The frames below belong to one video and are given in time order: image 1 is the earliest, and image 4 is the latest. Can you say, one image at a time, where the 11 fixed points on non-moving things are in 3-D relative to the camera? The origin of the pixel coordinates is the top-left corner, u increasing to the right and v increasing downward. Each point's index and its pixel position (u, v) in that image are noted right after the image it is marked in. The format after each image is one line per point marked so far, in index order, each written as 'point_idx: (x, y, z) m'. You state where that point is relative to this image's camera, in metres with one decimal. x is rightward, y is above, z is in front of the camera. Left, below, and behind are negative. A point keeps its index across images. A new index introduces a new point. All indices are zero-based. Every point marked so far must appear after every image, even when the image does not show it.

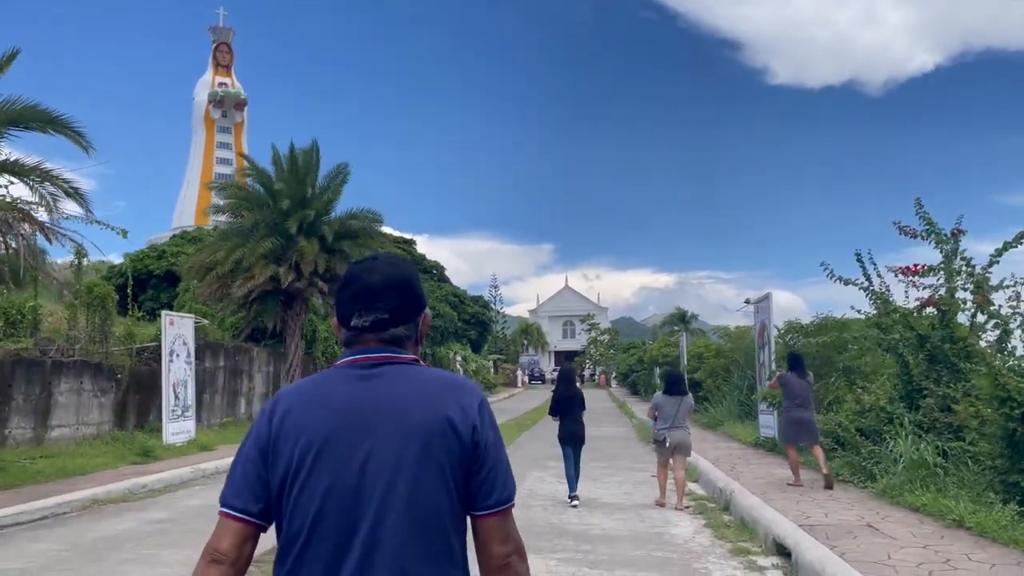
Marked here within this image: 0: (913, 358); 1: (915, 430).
0: (+5.5, -1.0, +12.1) m
1: (+5.3, -1.8, +11.3) m
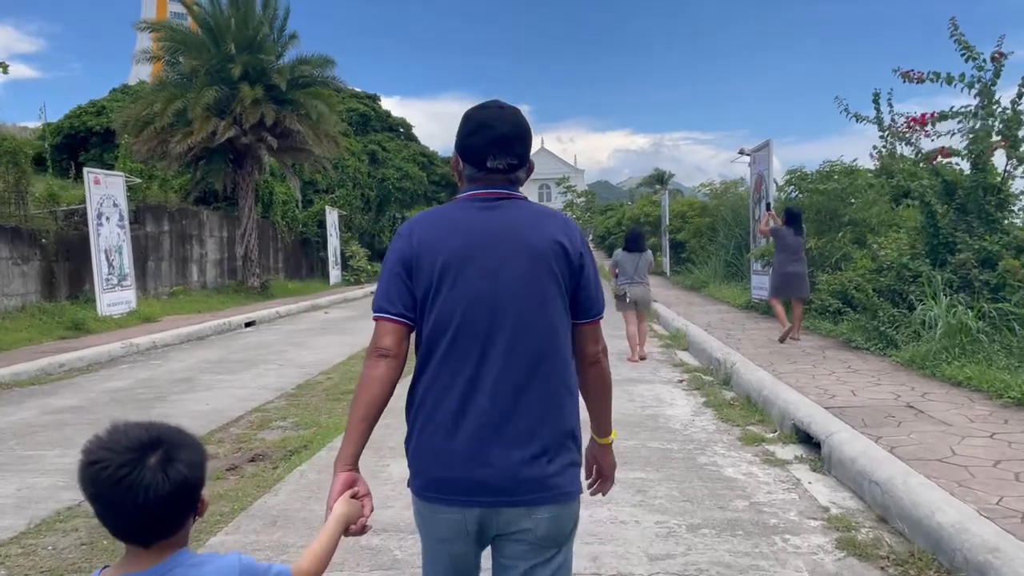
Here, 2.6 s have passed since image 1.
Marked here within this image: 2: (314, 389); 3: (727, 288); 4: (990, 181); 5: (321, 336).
0: (+5.1, +0.9, +10.5) m
1: (+4.9, 0.0, +9.8) m
2: (-2.2, -1.1, +9.5) m
3: (+4.9, 0.0, +19.9) m
4: (+5.6, +1.2, +10.1) m
5: (-3.3, -0.8, +15.0) m
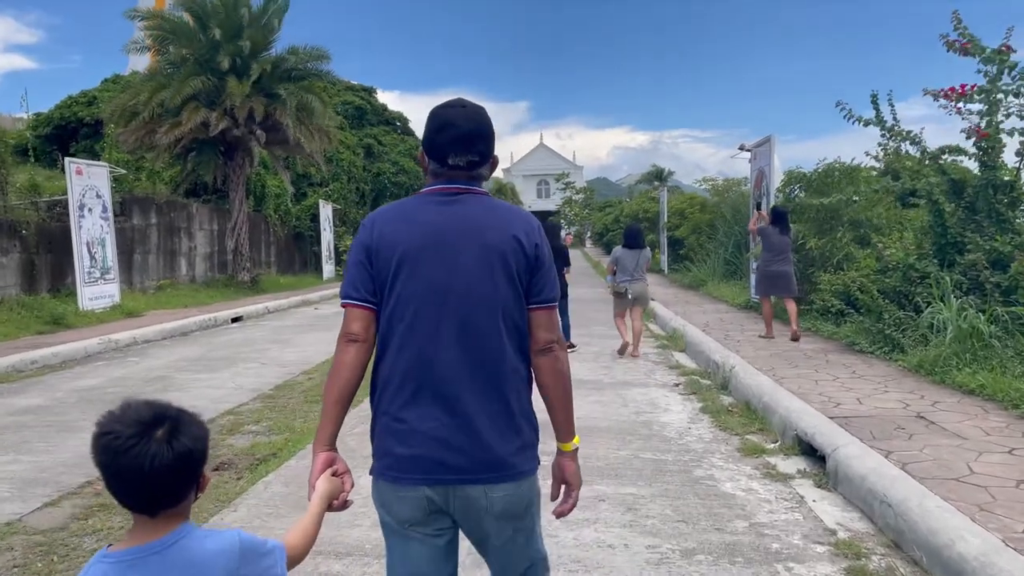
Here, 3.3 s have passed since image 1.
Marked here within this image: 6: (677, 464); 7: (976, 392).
0: (+5.0, +0.9, +10.0) m
1: (+4.8, 0.0, +9.4) m
2: (-2.3, -1.1, +9.0) m
3: (+4.8, 0.0, +19.4) m
4: (+5.5, +1.2, +9.7) m
5: (-3.4, -0.7, +14.6) m
6: (+1.2, -1.2, +6.1) m
7: (+3.8, -0.8, +7.1) m
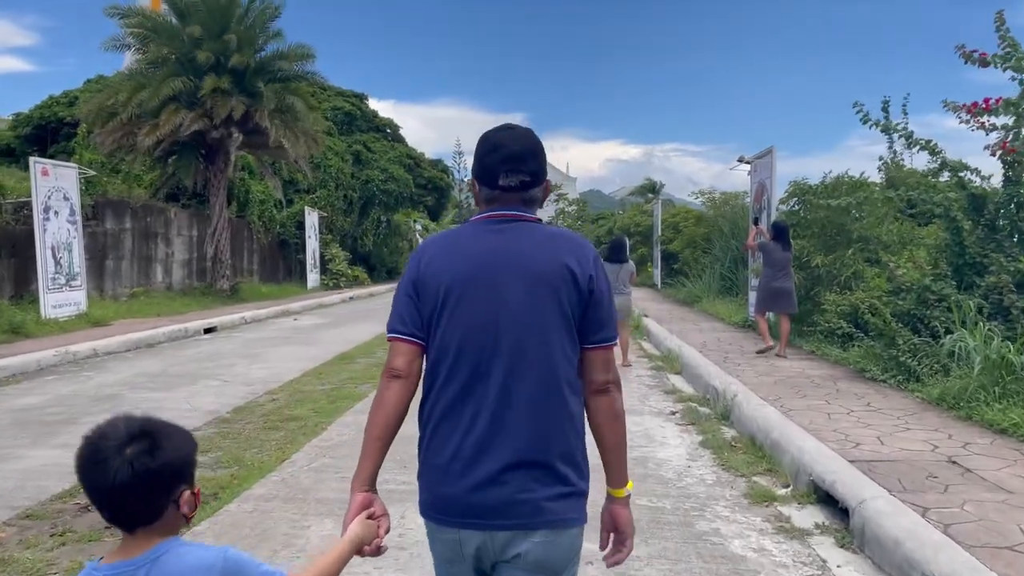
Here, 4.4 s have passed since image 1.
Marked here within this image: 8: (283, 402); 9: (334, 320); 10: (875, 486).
0: (+4.9, +0.7, +9.3) m
1: (+4.6, -0.3, +8.7) m
2: (-2.5, -1.2, +8.2) m
3: (+4.5, -0.3, +18.7) m
4: (+5.3, +1.0, +9.0) m
5: (-3.6, -0.9, +13.7) m
6: (+1.0, -1.4, +5.3) m
7: (+3.6, -1.0, +6.3) m
8: (-2.3, -1.1, +8.8) m
9: (-3.9, -0.7, +19.0) m
10: (+2.1, -1.1, +5.0) m
